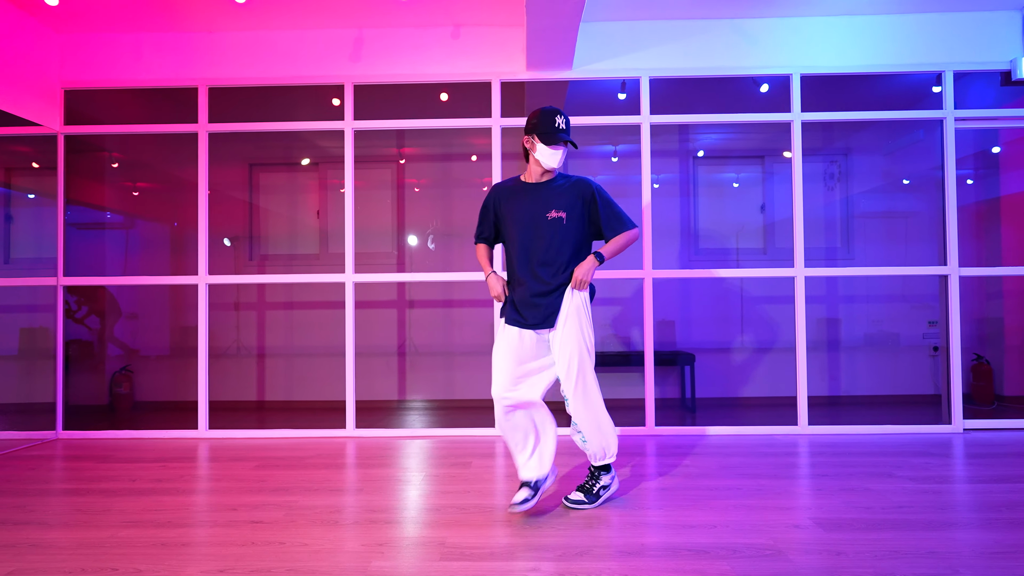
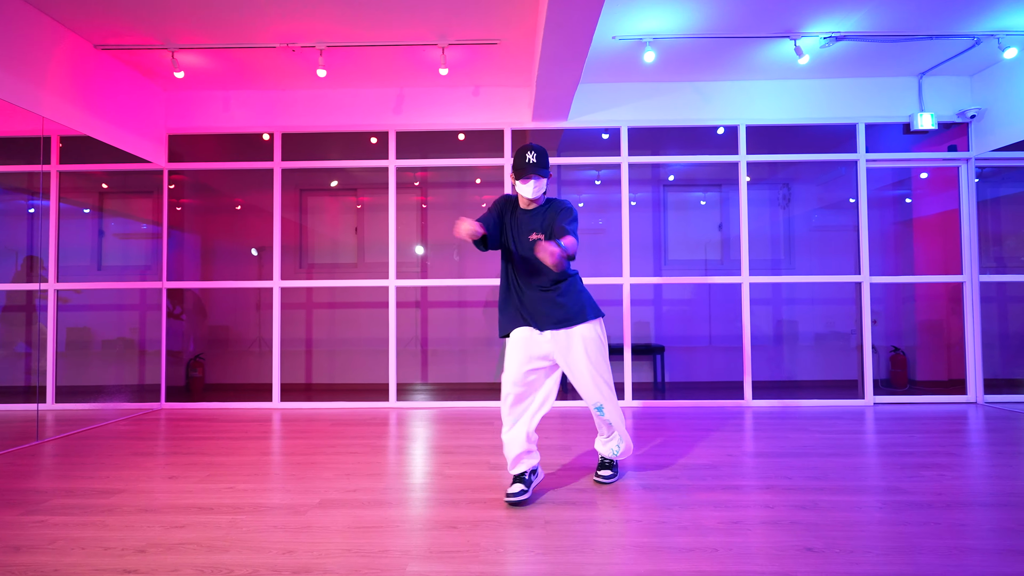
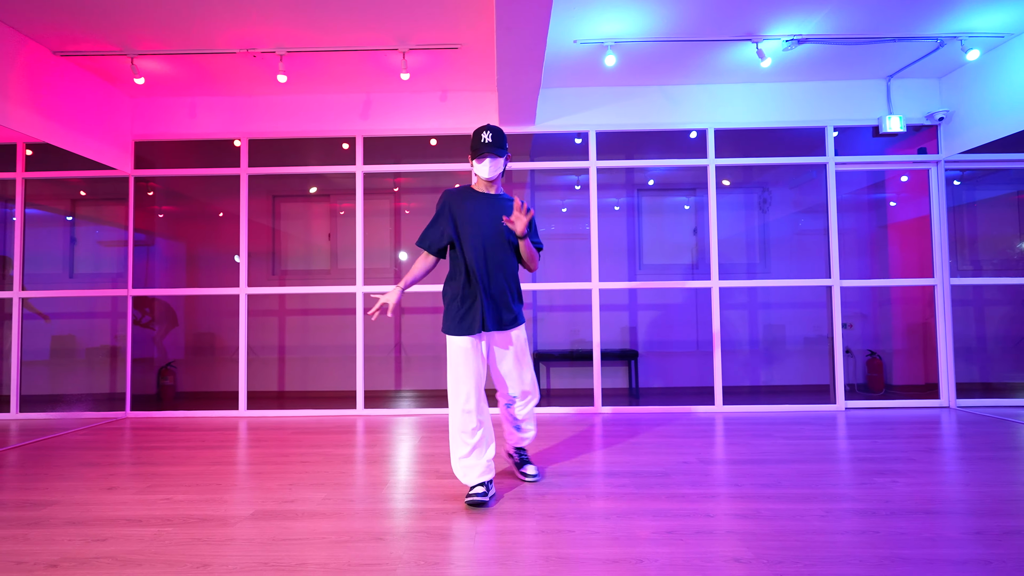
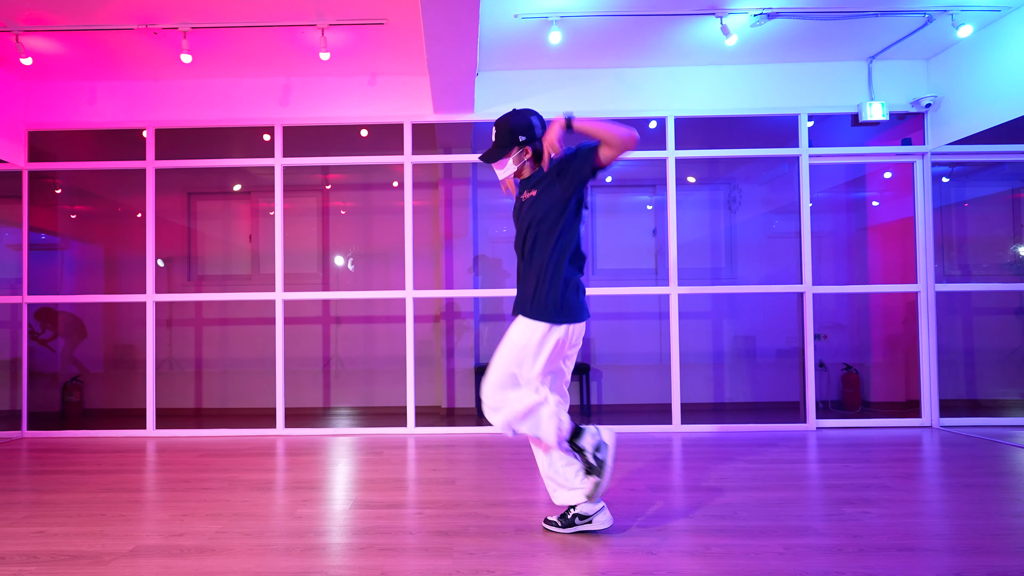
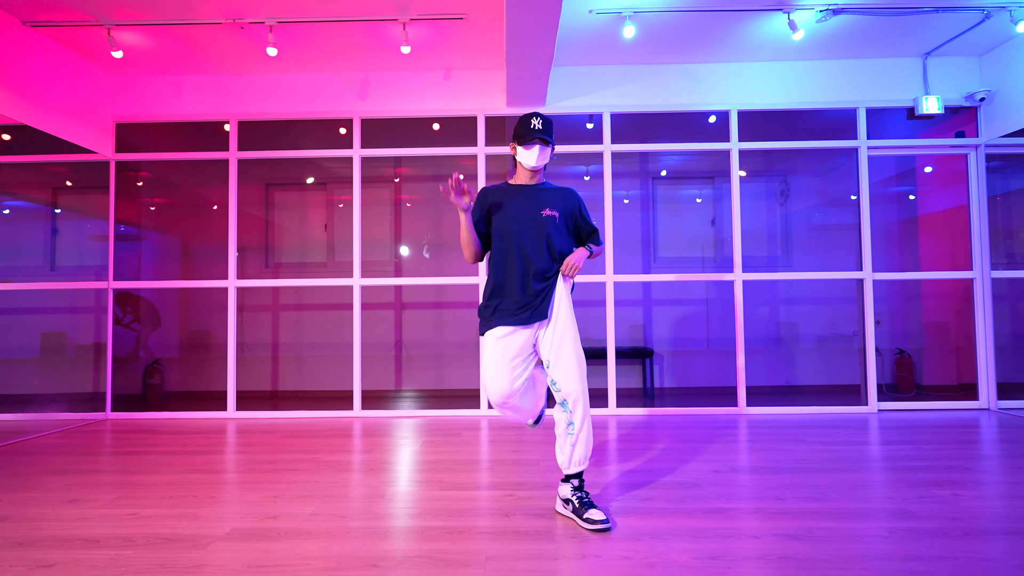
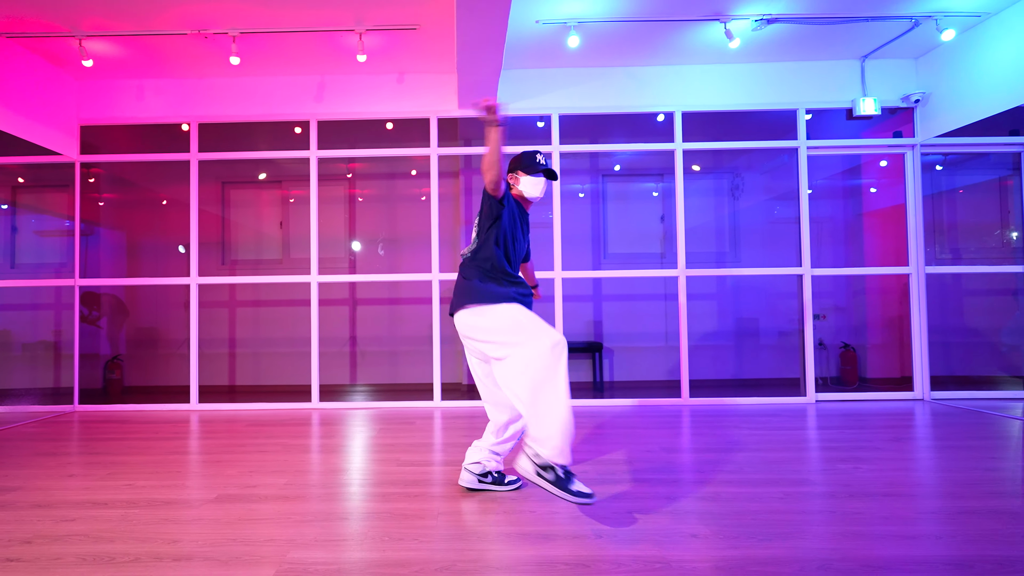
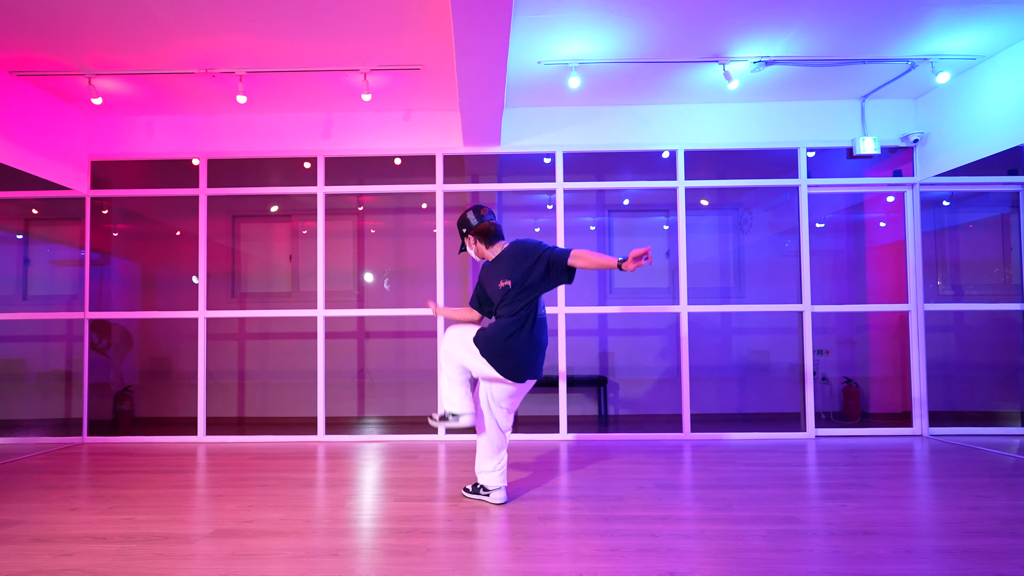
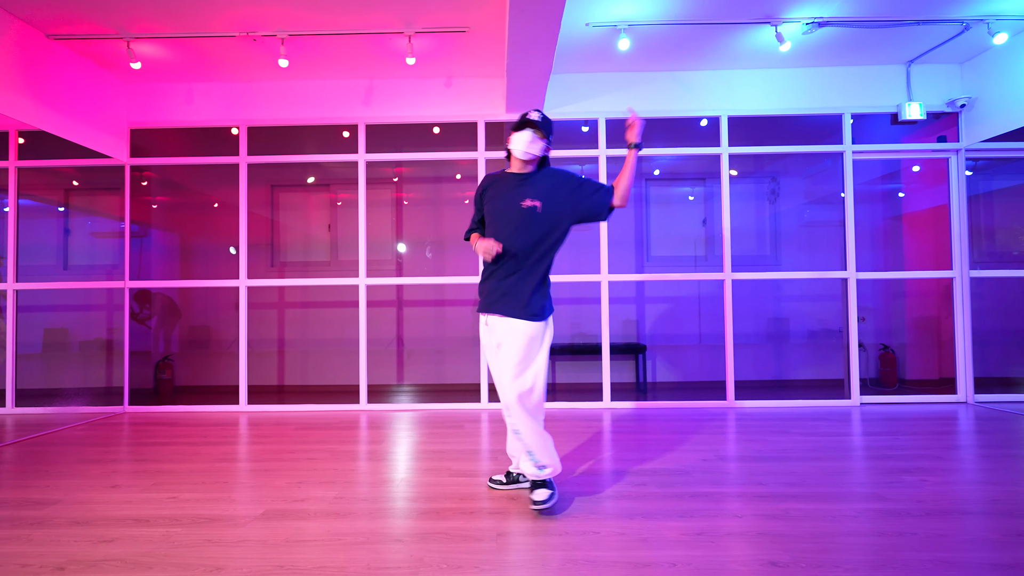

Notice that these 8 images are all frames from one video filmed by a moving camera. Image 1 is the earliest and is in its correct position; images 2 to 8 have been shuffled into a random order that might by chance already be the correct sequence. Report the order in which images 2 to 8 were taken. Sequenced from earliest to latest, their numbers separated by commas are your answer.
5, 3, 2, 8, 6, 4, 7
